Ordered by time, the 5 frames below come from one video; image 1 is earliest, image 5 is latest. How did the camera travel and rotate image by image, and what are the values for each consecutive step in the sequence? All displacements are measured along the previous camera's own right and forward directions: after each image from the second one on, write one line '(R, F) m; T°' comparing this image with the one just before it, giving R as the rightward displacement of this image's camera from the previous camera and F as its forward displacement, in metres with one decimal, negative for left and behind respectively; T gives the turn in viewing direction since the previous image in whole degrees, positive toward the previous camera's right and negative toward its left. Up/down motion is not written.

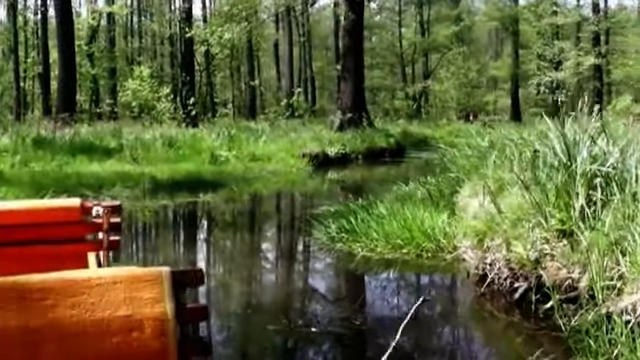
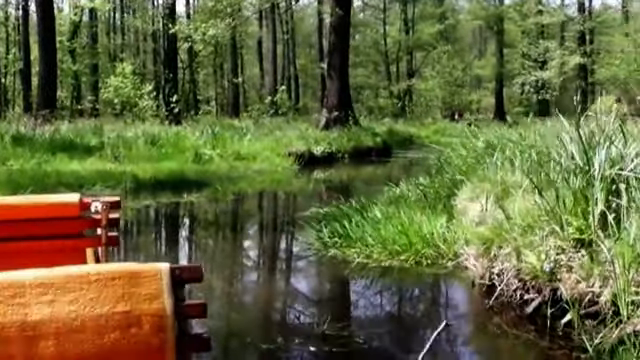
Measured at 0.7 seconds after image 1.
(-0.1, +0.4) m; +1°
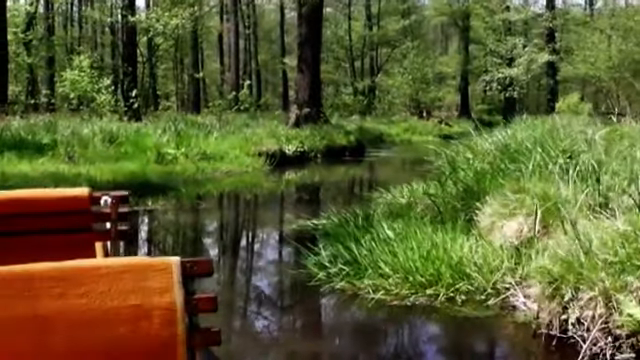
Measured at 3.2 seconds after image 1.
(-0.2, +1.3) m; +3°
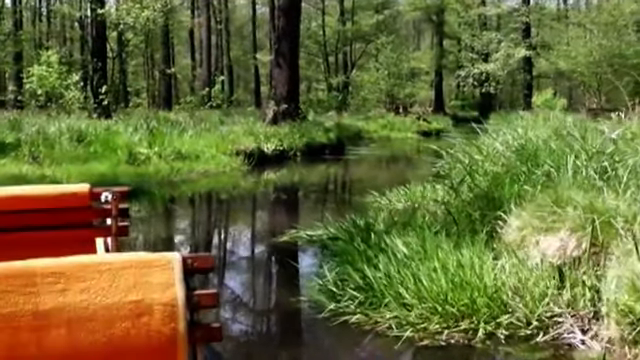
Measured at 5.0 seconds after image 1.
(-0.2, +0.8) m; +2°
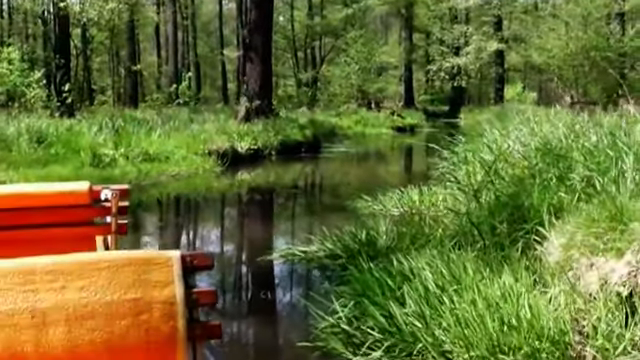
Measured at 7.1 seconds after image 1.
(-0.2, +0.9) m; +2°
